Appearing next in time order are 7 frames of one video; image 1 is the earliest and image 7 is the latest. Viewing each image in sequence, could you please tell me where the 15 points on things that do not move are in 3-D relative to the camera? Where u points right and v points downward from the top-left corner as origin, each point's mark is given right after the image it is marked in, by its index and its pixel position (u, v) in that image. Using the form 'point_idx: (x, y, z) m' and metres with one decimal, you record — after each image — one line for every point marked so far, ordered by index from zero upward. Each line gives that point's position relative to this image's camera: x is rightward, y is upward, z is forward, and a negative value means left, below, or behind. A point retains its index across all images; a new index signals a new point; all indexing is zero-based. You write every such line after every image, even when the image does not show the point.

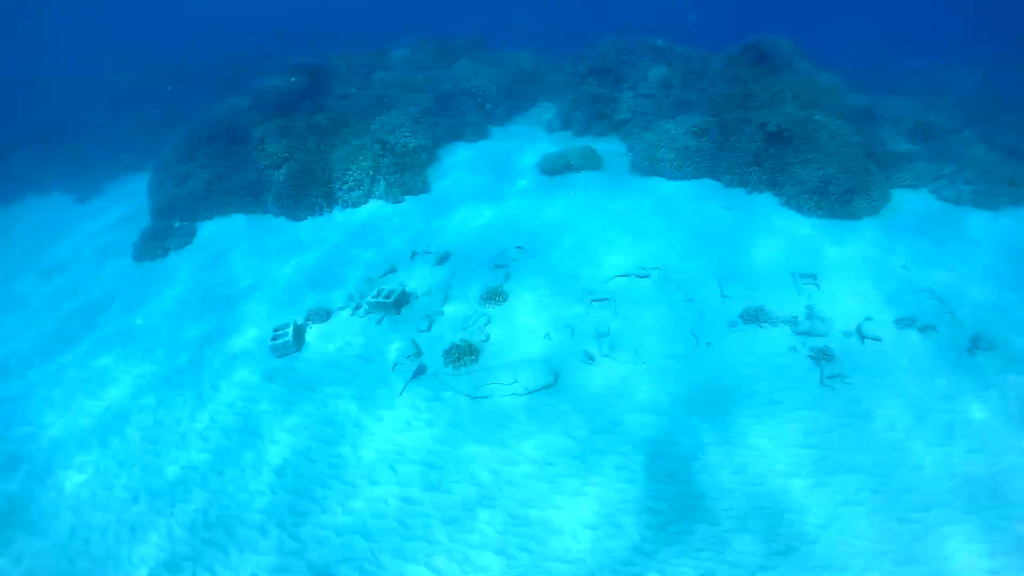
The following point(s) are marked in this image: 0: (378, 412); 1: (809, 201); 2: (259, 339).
0: (-3.1, -1.8, +10.7) m
1: (+8.1, +2.7, +14.0) m
2: (-7.0, -0.4, +12.8) m
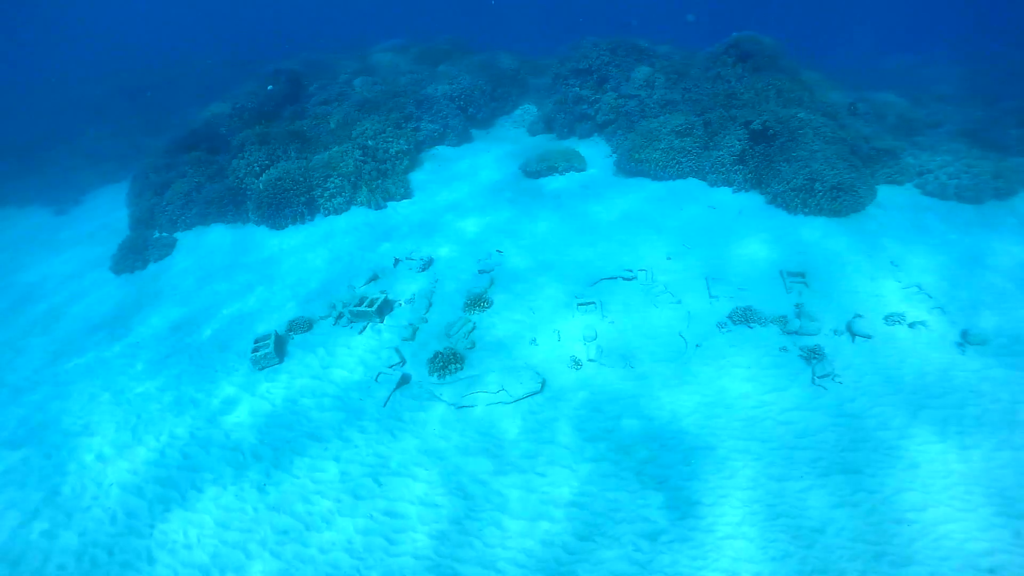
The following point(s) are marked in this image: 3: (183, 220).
0: (-3.3, -3.0, +10.2) m
1: (+7.8, +2.5, +12.6) m
2: (-7.2, -1.7, +12.3) m
3: (-11.8, +2.5, +16.5) m
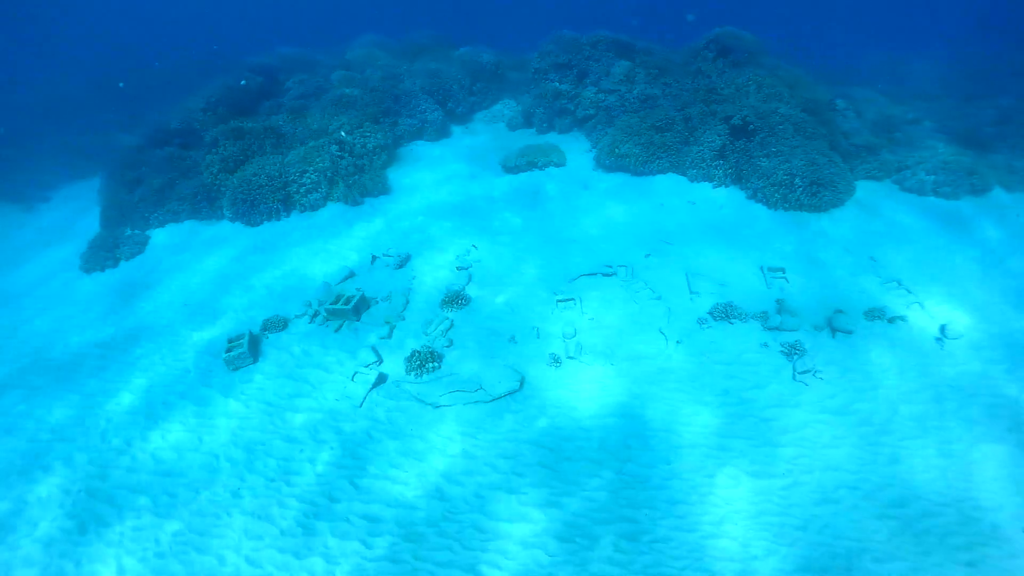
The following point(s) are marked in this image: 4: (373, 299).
0: (-3.7, -3.0, +9.9) m
1: (+7.2, +2.6, +12.5) m
2: (-7.7, -1.6, +11.9) m
3: (-12.4, +2.5, +16.0) m
4: (-3.7, -0.3, +12.3) m
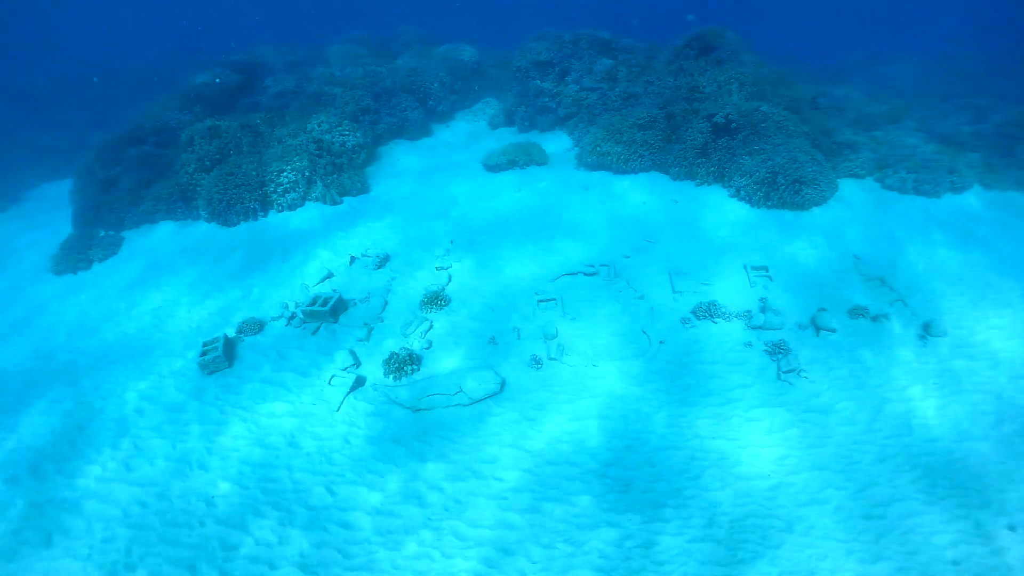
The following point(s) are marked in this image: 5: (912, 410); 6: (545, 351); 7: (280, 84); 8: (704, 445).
0: (-4.1, -3.0, +9.6) m
1: (+6.7, +2.6, +12.5) m
2: (-8.2, -1.7, +11.5) m
3: (-13.0, +2.4, +15.5) m
4: (-4.2, -0.3, +11.9) m
5: (+7.5, -2.3, +8.6) m
6: (+0.7, -1.4, +10.3) m
7: (-9.5, +8.4, +18.6) m
8: (+3.6, -2.9, +8.5) m
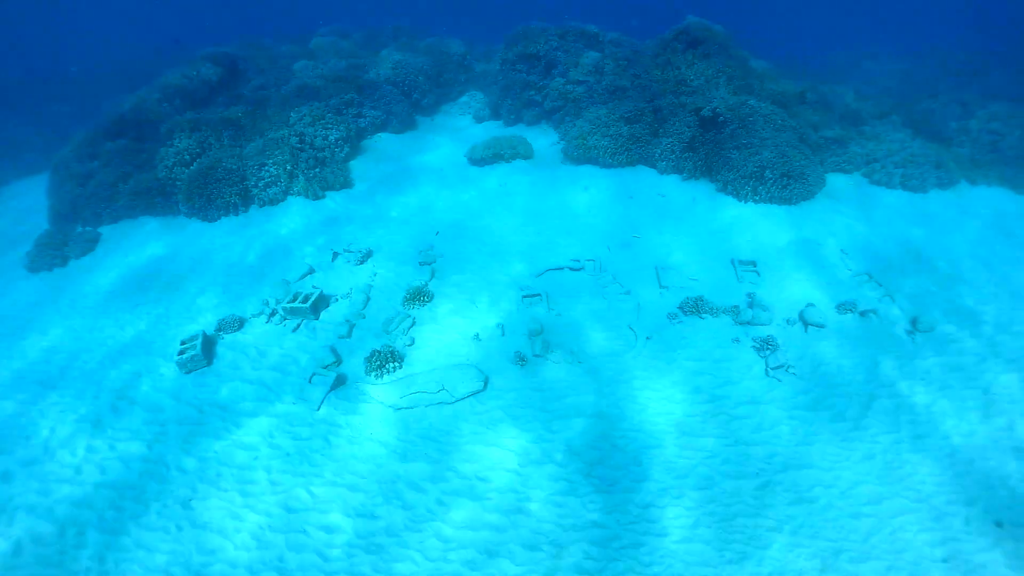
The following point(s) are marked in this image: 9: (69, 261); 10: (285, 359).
0: (-4.5, -2.9, +9.2) m
1: (+6.3, +2.7, +12.3) m
2: (-8.6, -1.6, +11.1) m
3: (-13.4, +2.4, +15.1) m
4: (-4.6, -0.2, +11.6) m
5: (+7.2, -2.2, +8.5) m
6: (+0.4, -1.3, +10.1) m
7: (-10.0, +8.5, +18.3) m
8: (+3.3, -2.8, +8.3) m
9: (-14.1, +0.9, +14.4) m
10: (-5.3, -1.7, +10.6) m
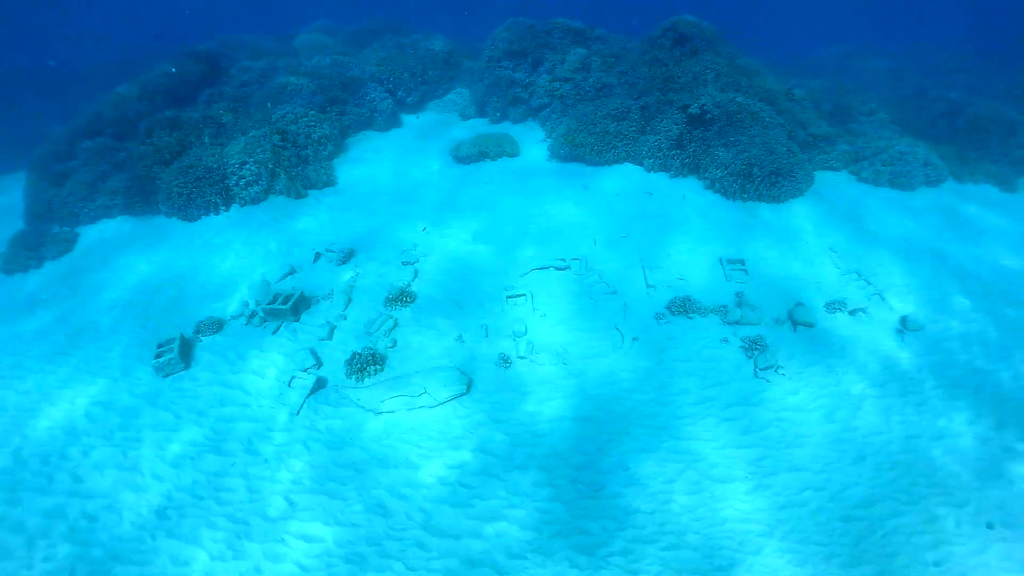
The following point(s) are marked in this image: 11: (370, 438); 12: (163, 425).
0: (-4.8, -2.9, +8.9) m
1: (+5.9, +2.7, +12.2) m
2: (-8.9, -1.6, +10.7) m
3: (-13.9, +2.4, +14.6) m
4: (-5.0, -0.2, +11.3) m
5: (+6.9, -2.2, +8.3) m
6: (0.0, -1.3, +9.8) m
7: (-10.5, +8.4, +17.9) m
8: (+2.9, -2.8, +8.0) m
9: (-14.5, +0.8, +13.9) m
10: (-5.6, -1.7, +10.2) m
11: (-2.8, -2.9, +8.7) m
12: (-7.3, -2.8, +9.2) m
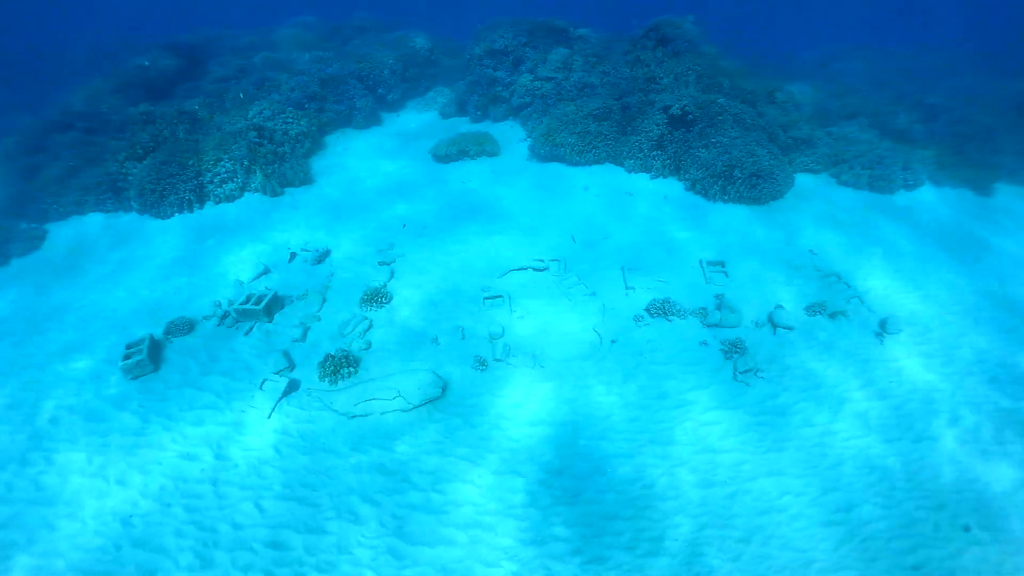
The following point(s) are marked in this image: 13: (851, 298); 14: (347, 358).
0: (-5.3, -2.9, +8.5) m
1: (+5.4, +2.6, +12.1) m
2: (-9.4, -1.6, +10.3) m
3: (-14.4, +2.4, +14.1) m
4: (-5.5, -0.2, +11.0) m
5: (+6.4, -2.2, +8.2) m
6: (-0.4, -1.3, +9.6) m
7: (-11.1, +8.4, +17.5) m
8: (+2.5, -2.8, +7.9) m
9: (-15.1, +0.8, +13.4) m
10: (-6.1, -1.6, +9.9) m
11: (-3.2, -2.9, +8.4) m
12: (-7.8, -2.8, +8.8) m
13: (+7.5, -0.3, +10.1) m
14: (-3.5, -1.5, +9.4) m
